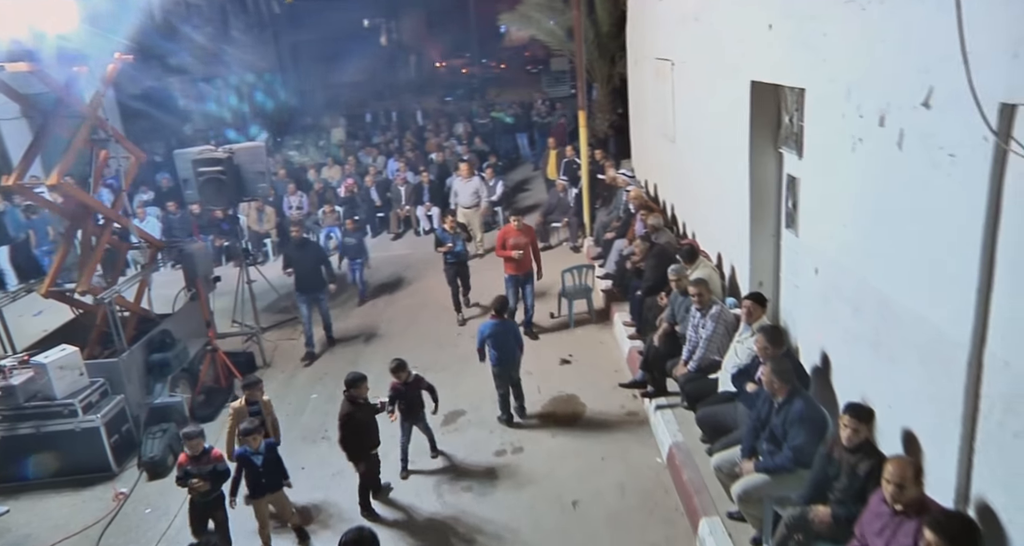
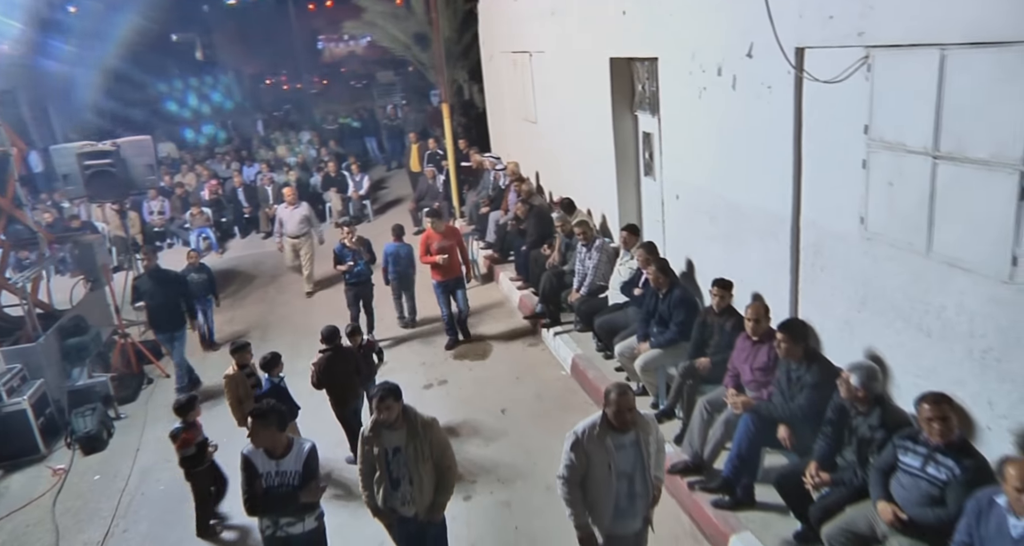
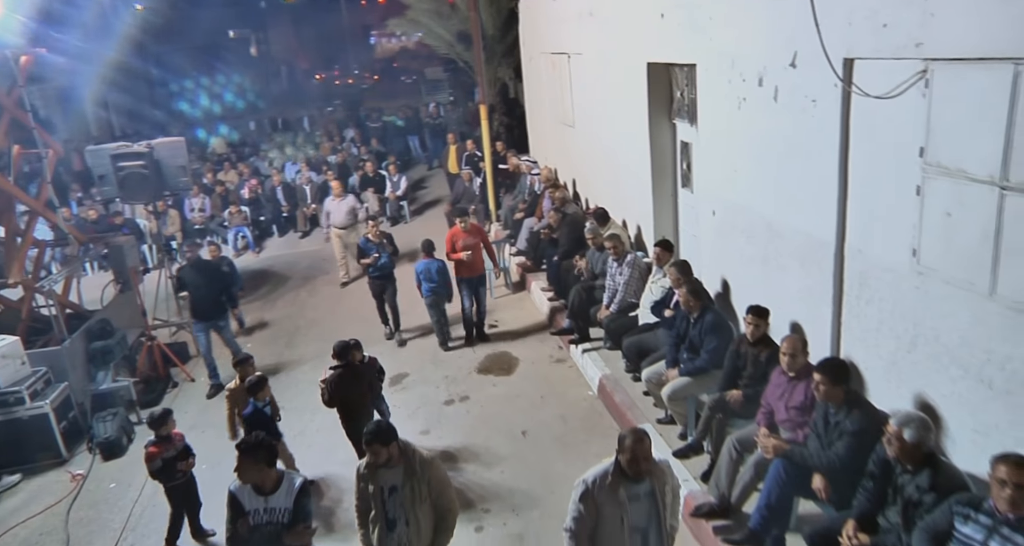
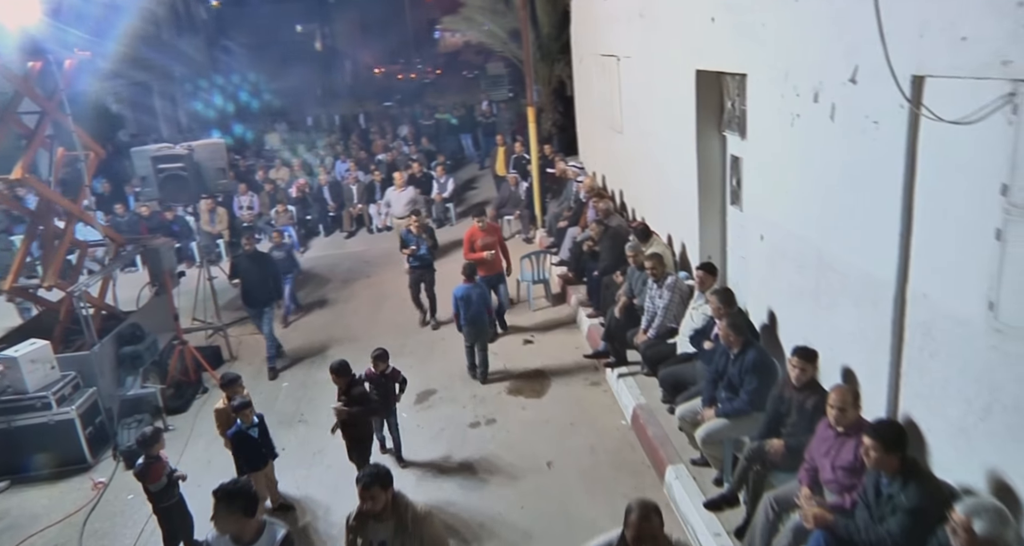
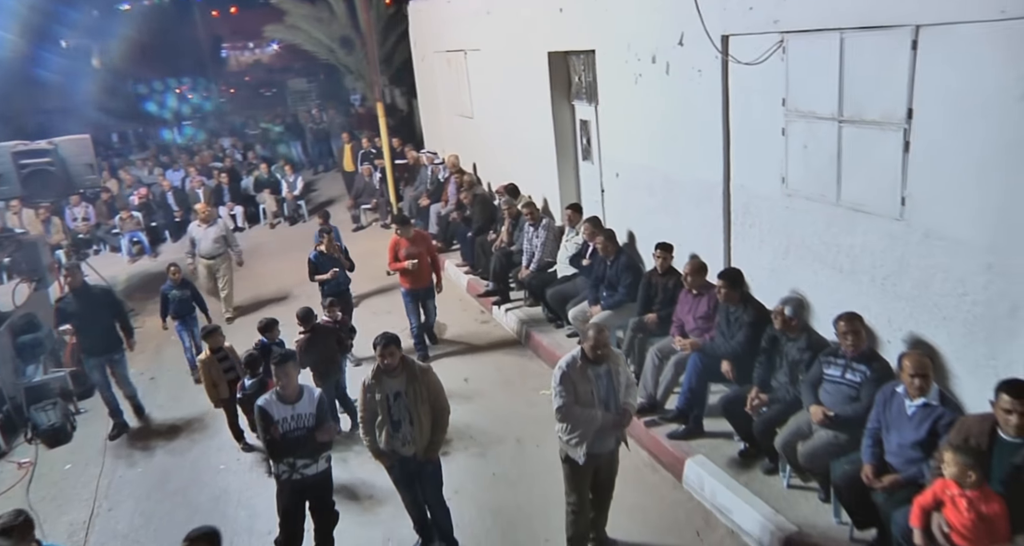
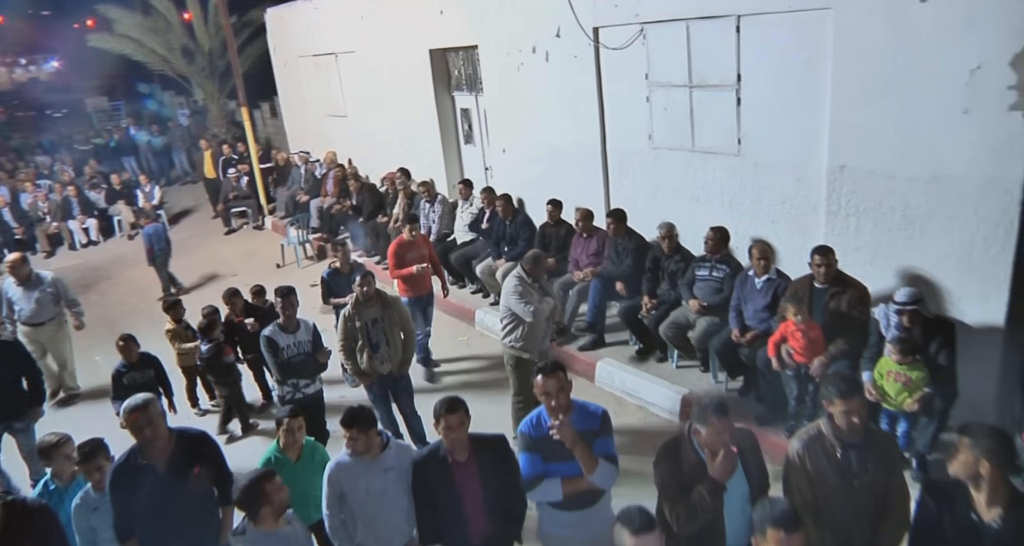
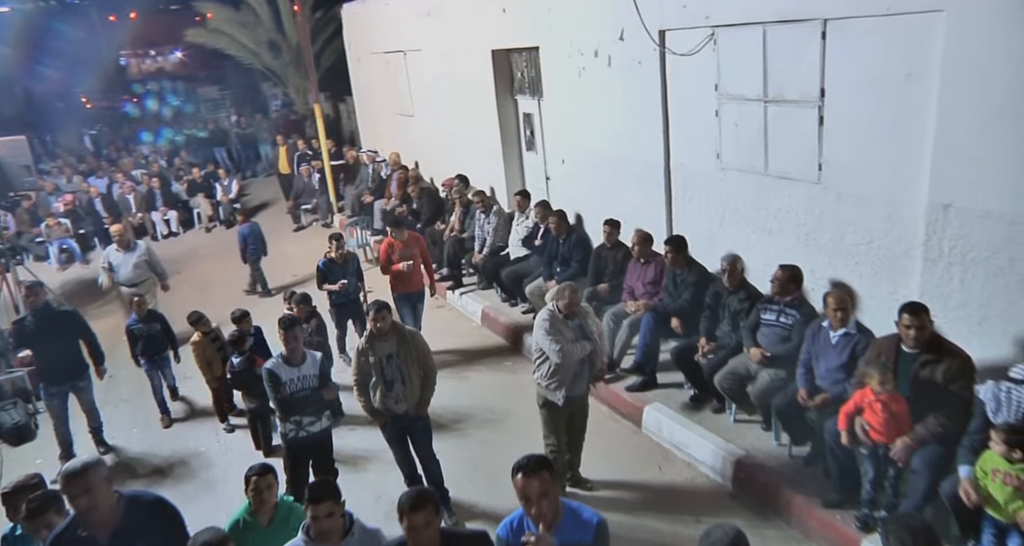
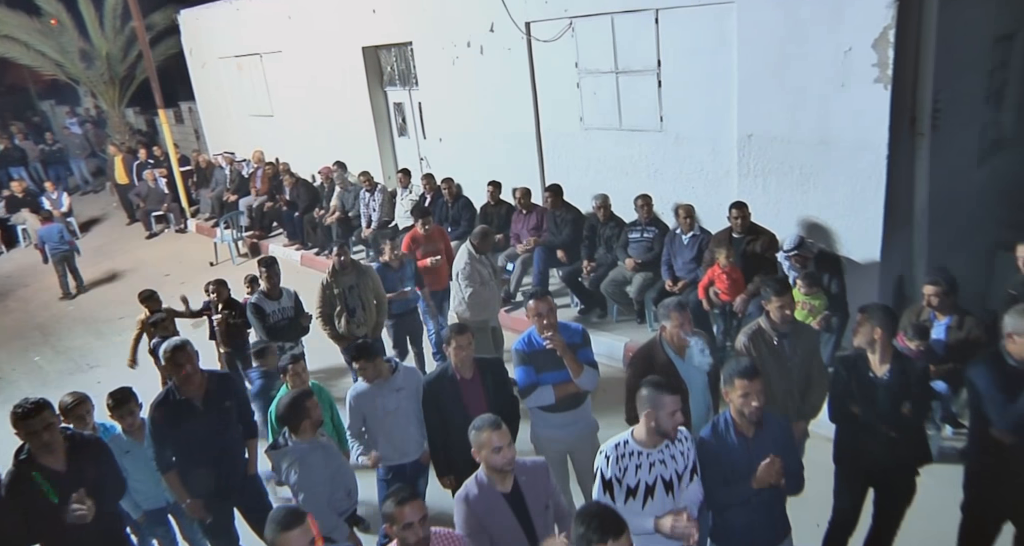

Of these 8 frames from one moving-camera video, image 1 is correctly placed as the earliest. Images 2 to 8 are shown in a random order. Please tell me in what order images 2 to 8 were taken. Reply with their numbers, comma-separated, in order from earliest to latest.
4, 3, 2, 5, 7, 6, 8
